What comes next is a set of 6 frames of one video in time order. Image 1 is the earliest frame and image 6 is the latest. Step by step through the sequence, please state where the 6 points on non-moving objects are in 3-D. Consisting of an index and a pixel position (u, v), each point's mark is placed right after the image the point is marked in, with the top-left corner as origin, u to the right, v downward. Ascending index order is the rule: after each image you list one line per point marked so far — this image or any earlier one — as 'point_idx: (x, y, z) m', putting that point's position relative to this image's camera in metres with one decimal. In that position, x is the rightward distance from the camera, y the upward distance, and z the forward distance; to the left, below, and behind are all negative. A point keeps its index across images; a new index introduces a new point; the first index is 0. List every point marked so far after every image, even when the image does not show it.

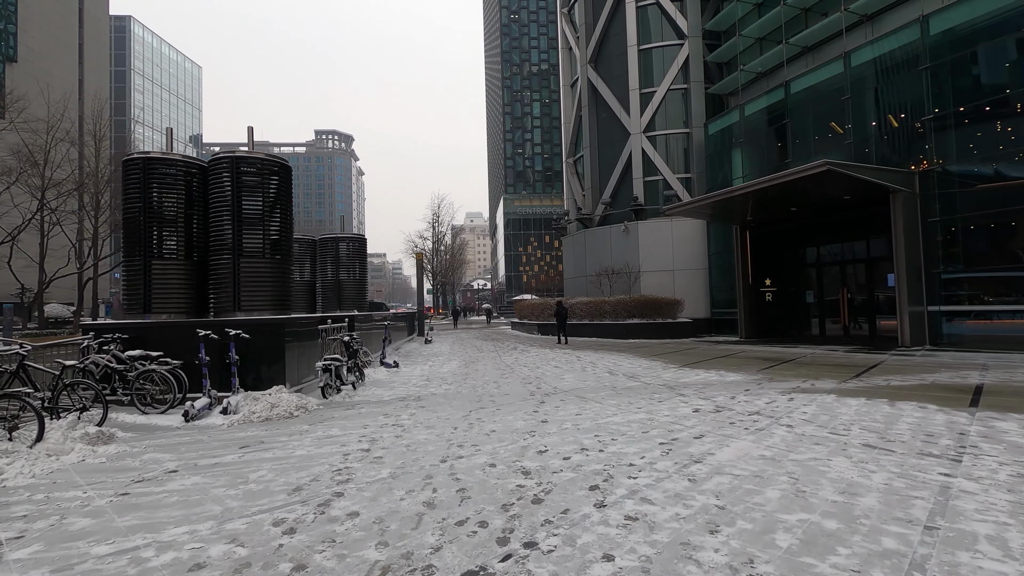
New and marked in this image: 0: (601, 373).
0: (+1.9, -1.8, +11.5) m
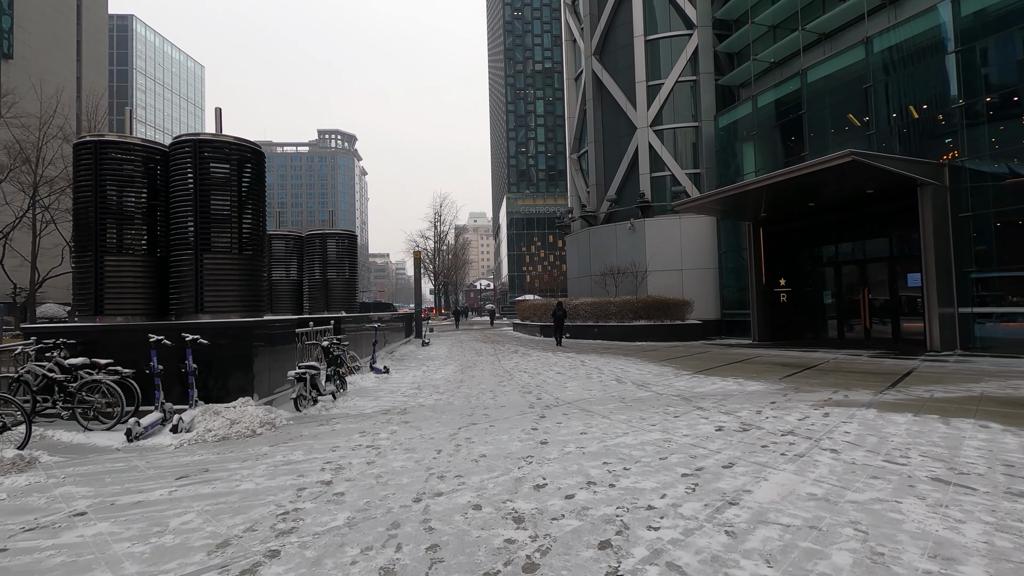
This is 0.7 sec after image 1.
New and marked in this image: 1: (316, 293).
0: (+1.9, -1.8, +10.5) m
1: (-5.2, -0.1, +14.1) m
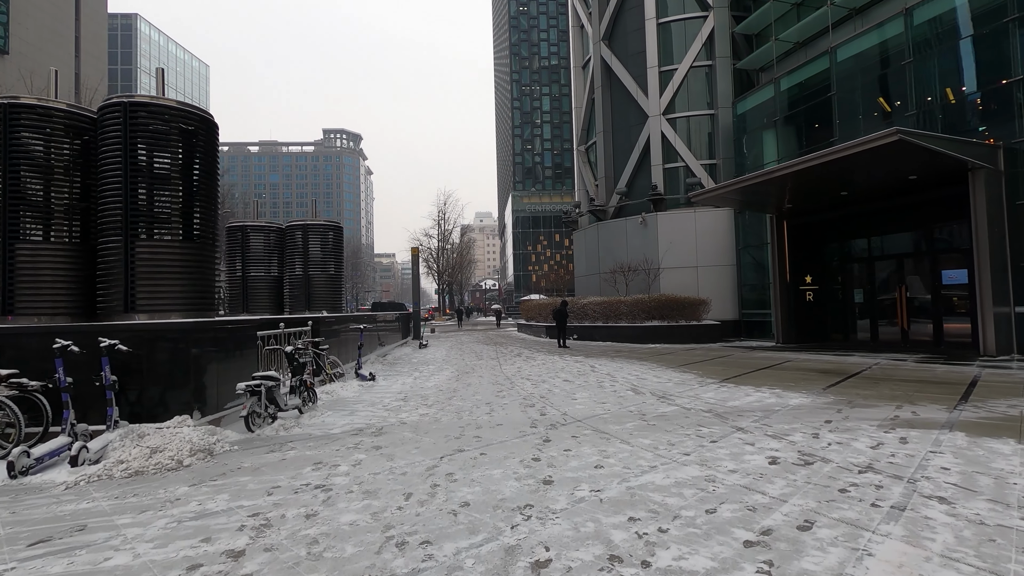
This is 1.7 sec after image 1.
0: (+1.9, -1.8, +9.1) m
1: (-5.1, -0.1, +12.8) m
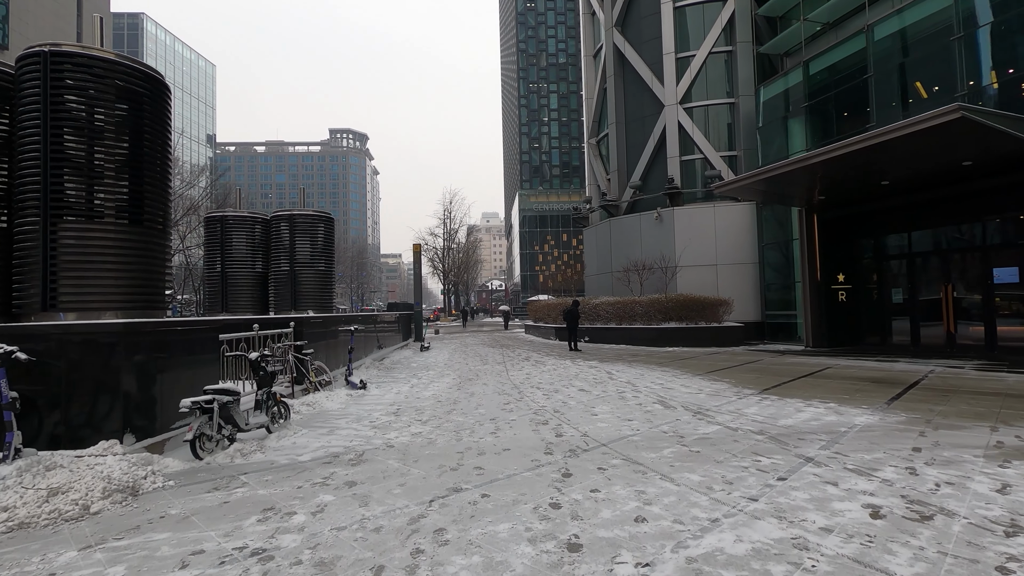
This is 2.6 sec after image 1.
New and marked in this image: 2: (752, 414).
0: (+2.0, -1.7, +7.8) m
1: (-4.9, 0.0, +11.6) m
2: (+3.2, -1.7, +7.1) m
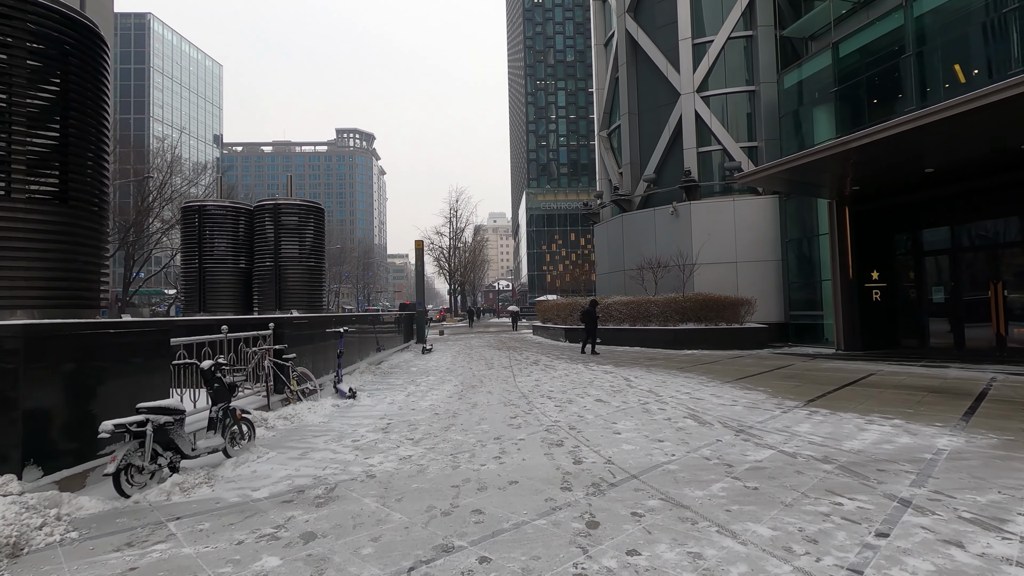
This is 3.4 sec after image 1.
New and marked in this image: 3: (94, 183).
0: (+2.1, -1.7, +6.6) m
1: (-4.8, +0.1, +10.5) m
2: (+3.3, -1.6, +6.0) m
3: (-3.9, +1.0, +5.1) m
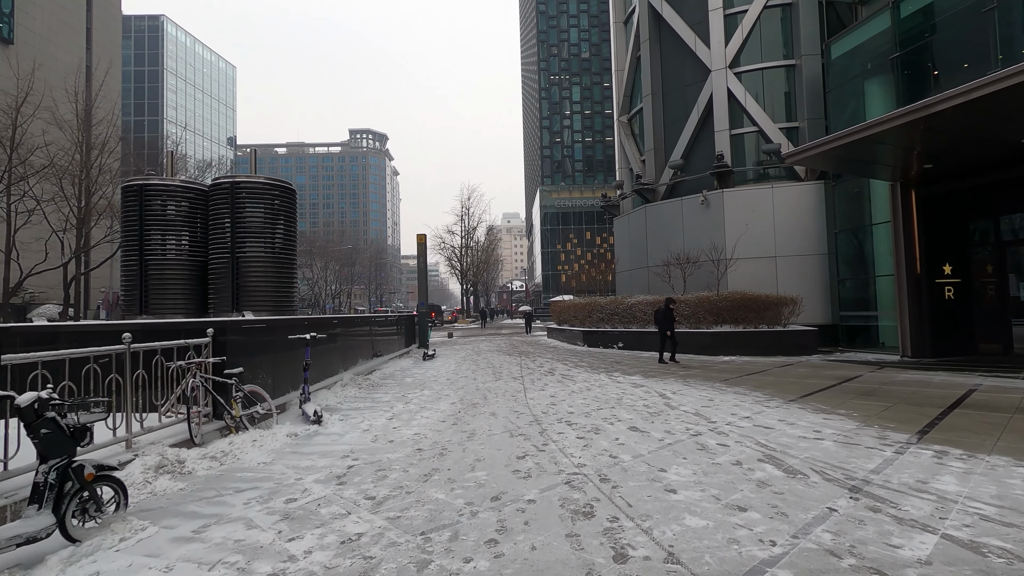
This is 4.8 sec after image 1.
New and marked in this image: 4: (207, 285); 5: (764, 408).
0: (+2.1, -1.6, +4.6) m
1: (-4.6, +0.1, +8.7) m
2: (+3.3, -1.5, +4.0) m
3: (-3.9, +1.1, +3.2) m
4: (-5.0, +0.1, +8.8) m
5: (+3.5, -1.7, +7.5) m
